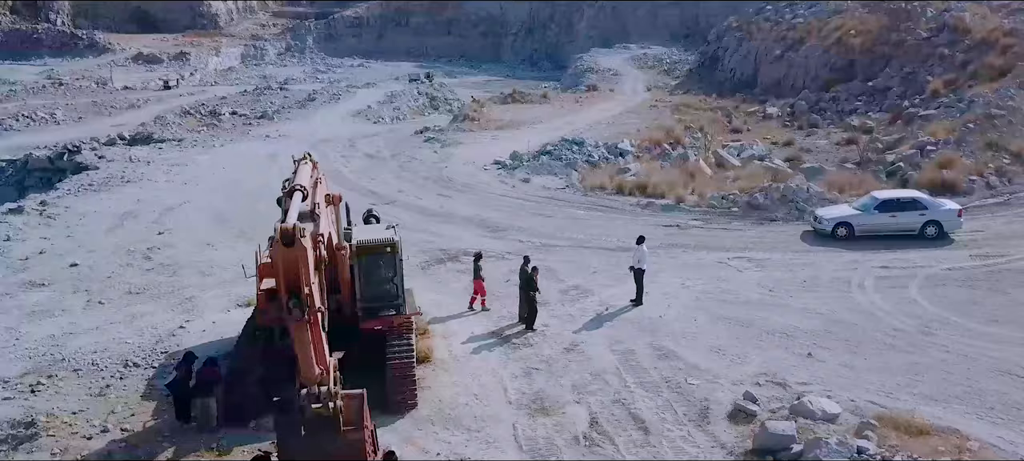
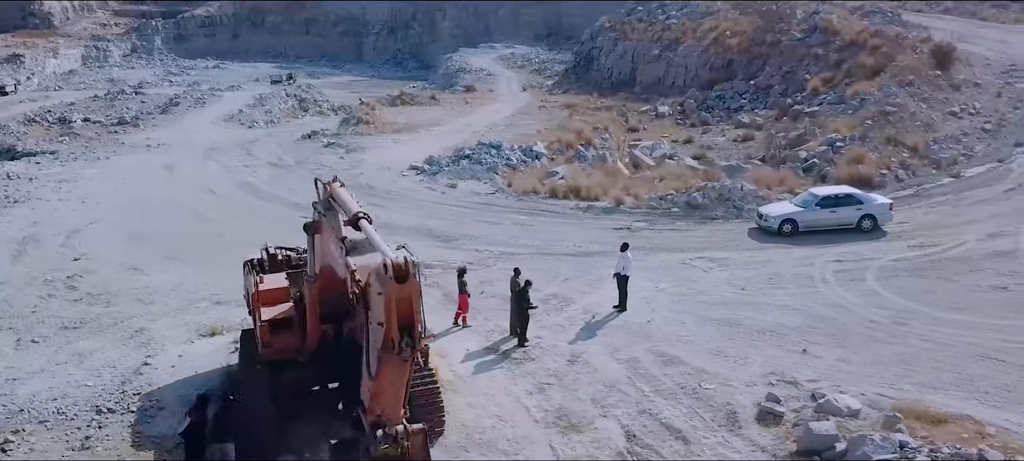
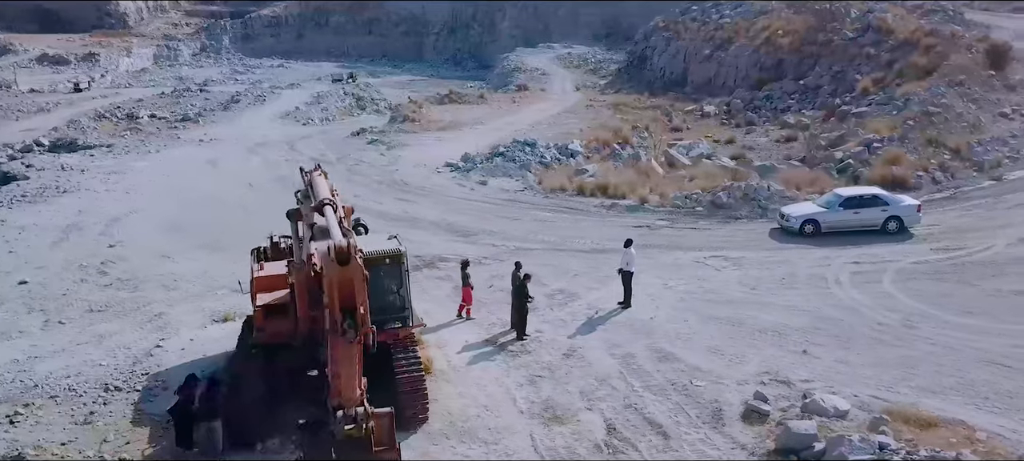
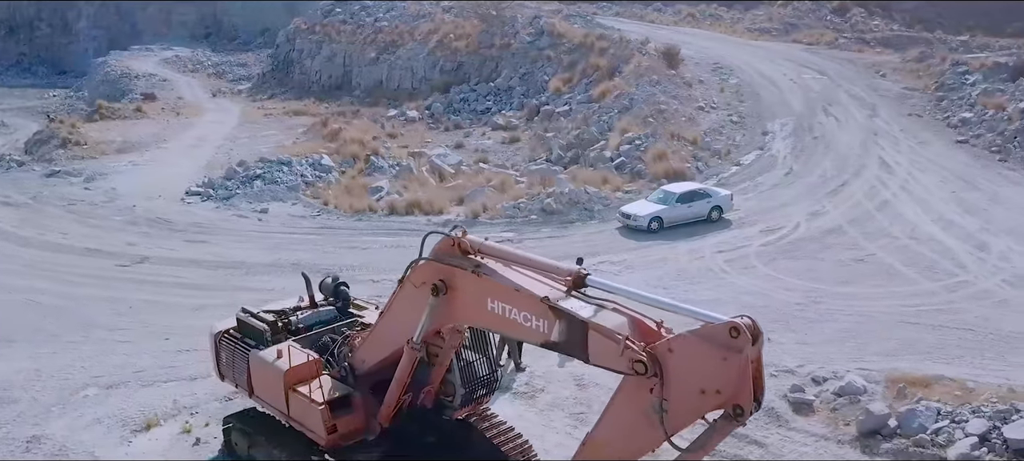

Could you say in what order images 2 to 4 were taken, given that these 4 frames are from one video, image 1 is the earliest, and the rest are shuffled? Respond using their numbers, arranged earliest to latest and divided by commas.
3, 2, 4
